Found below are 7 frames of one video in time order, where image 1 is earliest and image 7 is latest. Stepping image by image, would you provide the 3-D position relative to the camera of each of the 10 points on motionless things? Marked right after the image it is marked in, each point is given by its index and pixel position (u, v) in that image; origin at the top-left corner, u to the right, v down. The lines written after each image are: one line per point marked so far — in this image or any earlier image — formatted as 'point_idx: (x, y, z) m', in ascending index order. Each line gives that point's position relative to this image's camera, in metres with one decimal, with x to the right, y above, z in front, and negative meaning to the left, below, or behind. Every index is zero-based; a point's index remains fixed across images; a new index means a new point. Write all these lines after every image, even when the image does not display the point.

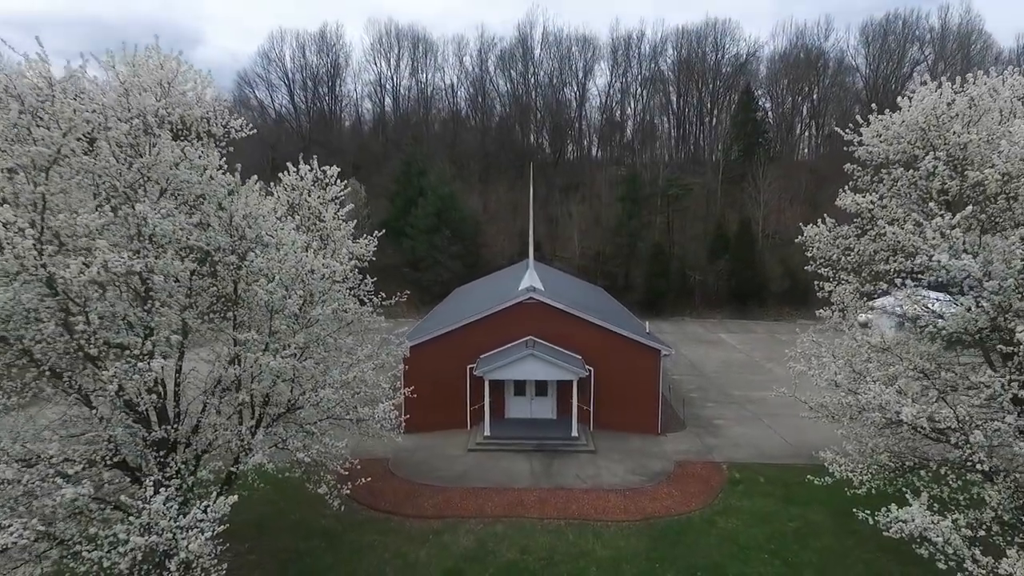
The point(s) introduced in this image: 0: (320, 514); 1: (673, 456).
0: (-4.3, -5.1, +13.8) m
1: (+4.4, -4.6, +16.7) m
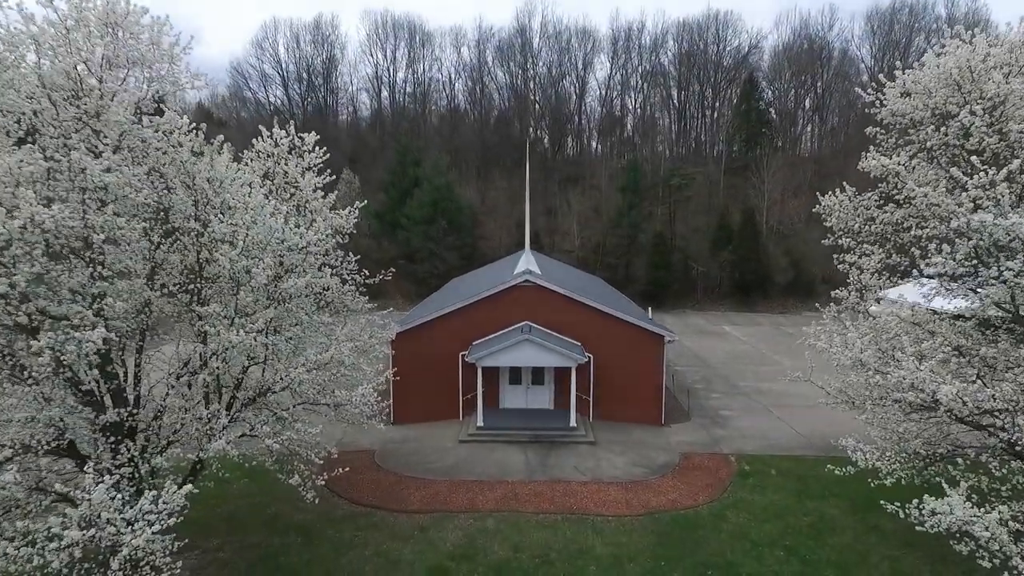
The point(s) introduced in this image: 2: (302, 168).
0: (-4.5, -4.6, +12.7) m
1: (+4.3, -4.1, +15.7) m
2: (-4.1, +2.4, +11.9) m
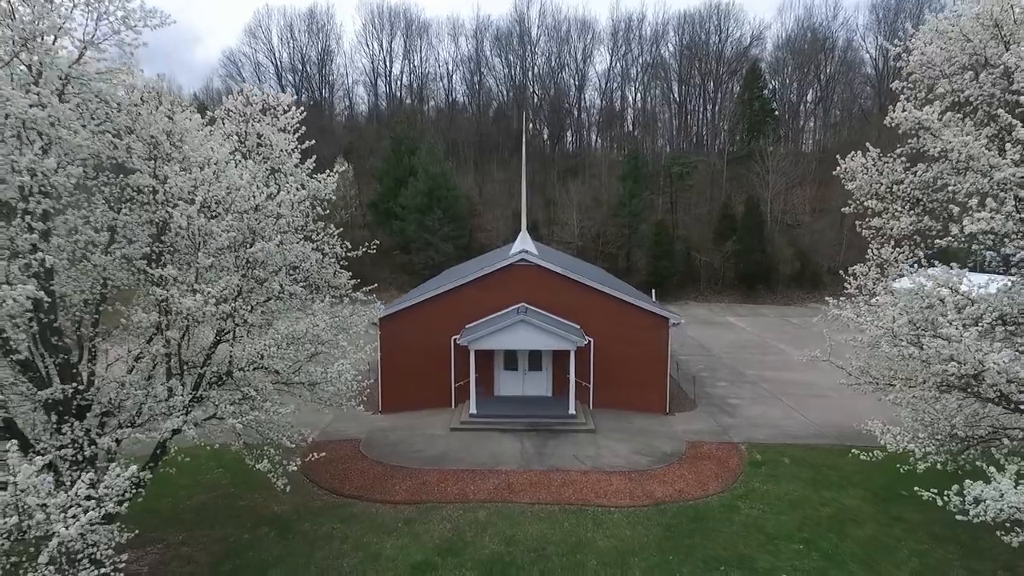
0: (-4.6, -4.1, +11.8) m
1: (+4.1, -3.6, +14.7) m
2: (-4.2, +2.9, +10.9) m
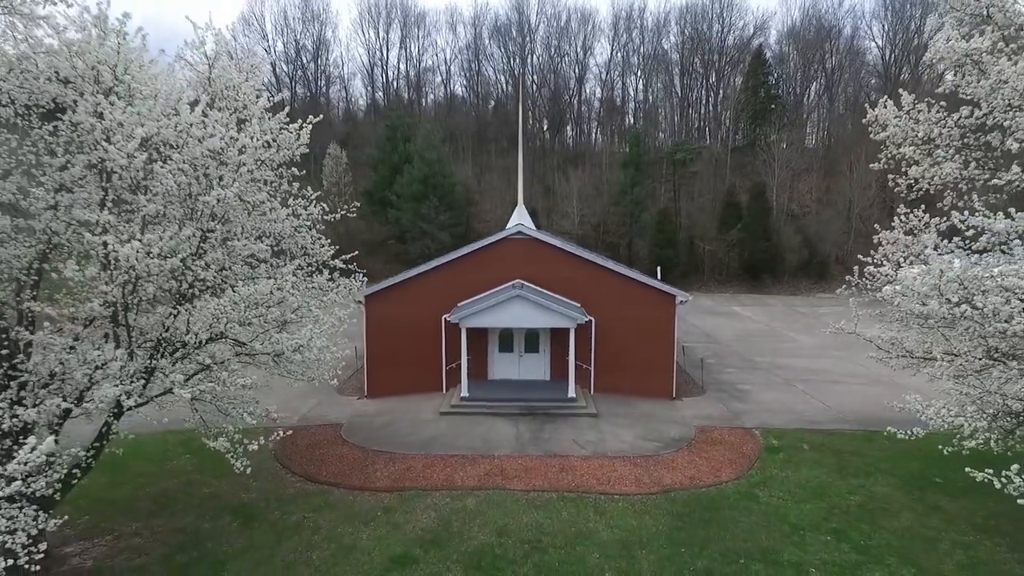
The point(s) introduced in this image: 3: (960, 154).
0: (-4.7, -3.5, +10.6) m
1: (+4.0, -3.0, +13.6) m
2: (-4.4, +3.5, +9.8) m
3: (+6.5, +1.9, +8.9) m
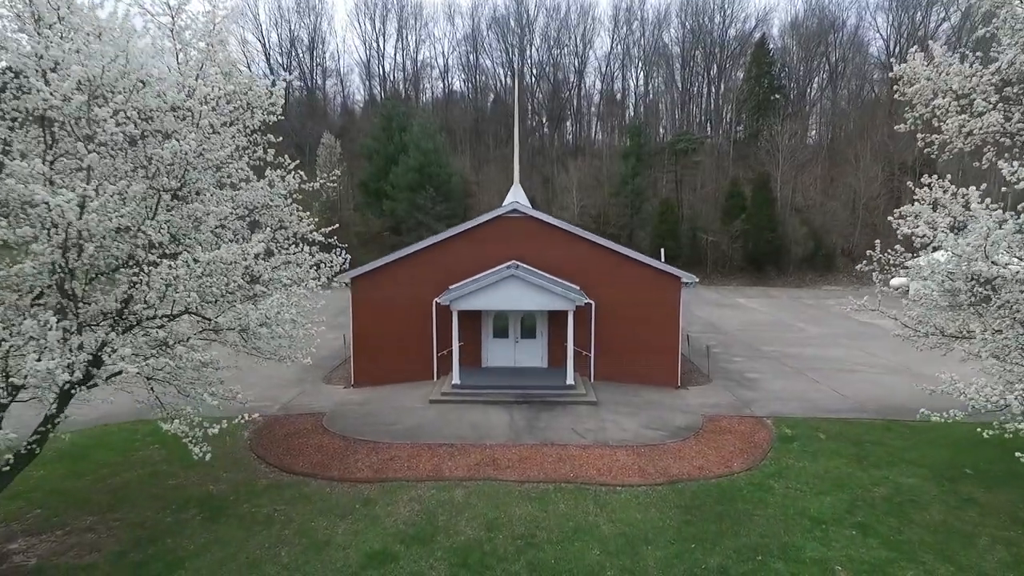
0: (-4.8, -3.1, +9.8) m
1: (+3.9, -2.5, +12.7) m
2: (-4.5, +3.9, +8.9) m
3: (+6.4, +2.4, +8.0) m
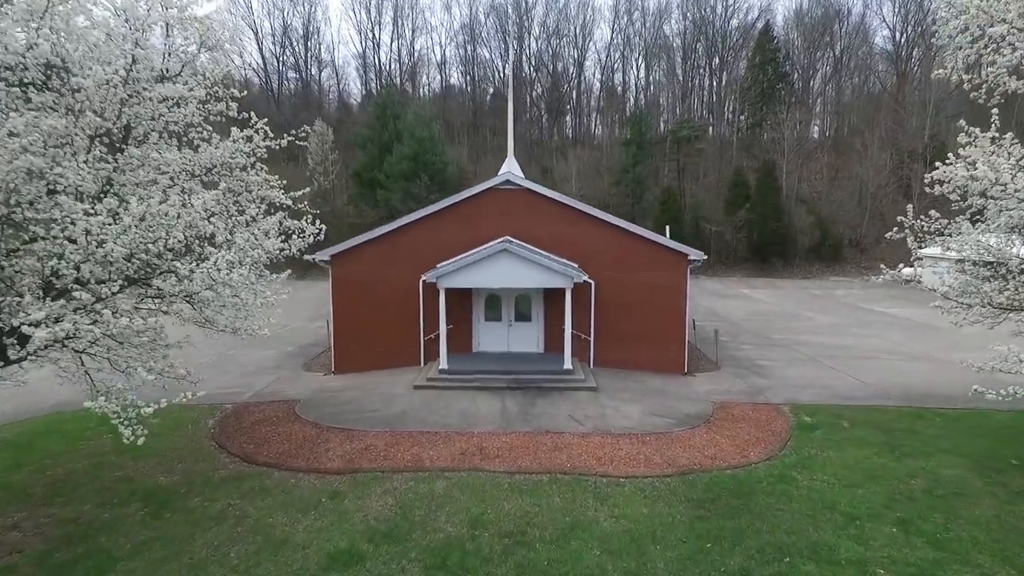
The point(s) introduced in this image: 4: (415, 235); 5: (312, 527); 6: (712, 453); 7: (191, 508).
0: (-5.0, -2.6, +8.7) m
1: (+3.8, -2.1, +11.7) m
2: (-4.6, +4.4, +7.8) m
3: (+6.3, +2.8, +7.0) m
4: (-2.1, +1.2, +13.2) m
5: (-2.3, -2.8, +7.0) m
6: (+2.9, -2.4, +8.9) m
7: (-4.0, -2.8, +7.6) m
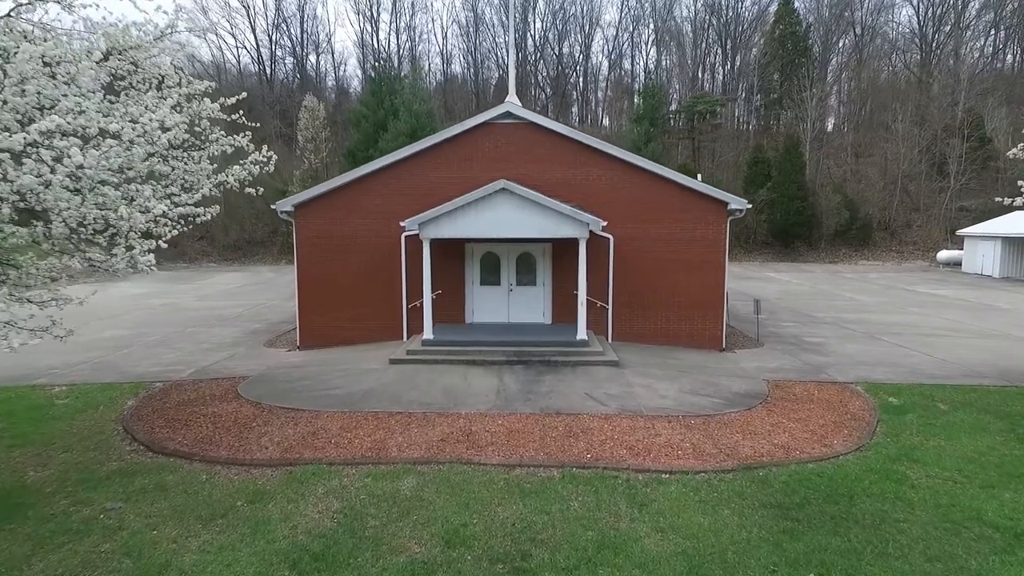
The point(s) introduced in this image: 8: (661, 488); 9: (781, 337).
0: (-5.0, -1.8, +6.5) m
1: (+3.8, -1.3, +9.3) m
2: (-4.6, +5.2, +5.6) m
3: (+6.3, +3.6, +4.6) m
4: (-2.0, +1.9, +10.9) m
5: (-2.3, -2.0, +4.8) m
6: (+2.9, -1.7, +6.5) m
7: (-4.0, -2.0, +5.3) m
8: (+1.3, -1.8, +5.5) m
9: (+5.5, -1.0, +12.5) m
